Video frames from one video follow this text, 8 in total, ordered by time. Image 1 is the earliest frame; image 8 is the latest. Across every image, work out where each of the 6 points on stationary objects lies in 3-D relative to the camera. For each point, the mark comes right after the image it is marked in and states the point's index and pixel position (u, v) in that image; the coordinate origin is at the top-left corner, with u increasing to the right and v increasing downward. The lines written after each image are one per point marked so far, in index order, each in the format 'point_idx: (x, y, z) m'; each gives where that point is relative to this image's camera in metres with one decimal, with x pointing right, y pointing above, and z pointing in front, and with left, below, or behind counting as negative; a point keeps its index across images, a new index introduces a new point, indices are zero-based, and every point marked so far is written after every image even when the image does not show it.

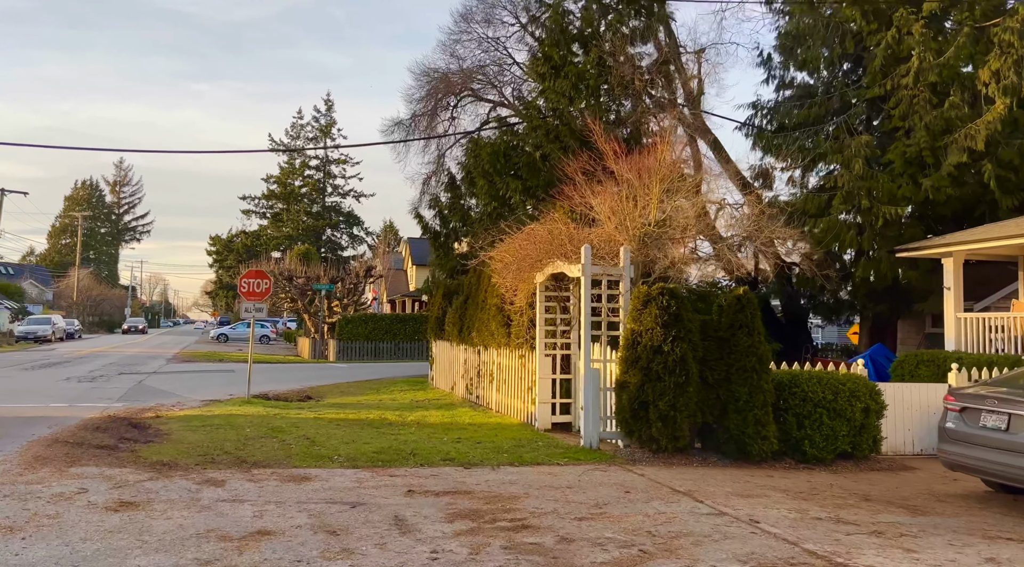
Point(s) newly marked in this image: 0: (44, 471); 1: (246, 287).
0: (-4.3, -1.7, +7.8) m
1: (-5.1, -0.1, +16.2) m
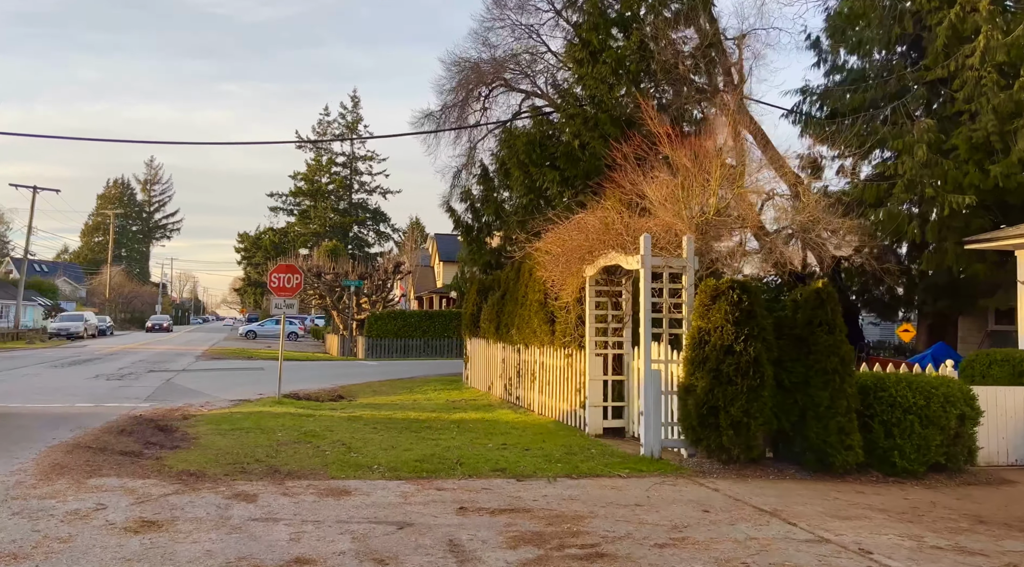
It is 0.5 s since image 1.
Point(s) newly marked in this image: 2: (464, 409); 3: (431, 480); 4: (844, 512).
0: (-3.8, -1.7, +7.2) m
1: (-4.3, 0.0, +15.5) m
2: (-0.8, -2.3, +15.3) m
3: (-0.7, -1.8, +7.8) m
4: (+2.7, -1.8, +6.8) m
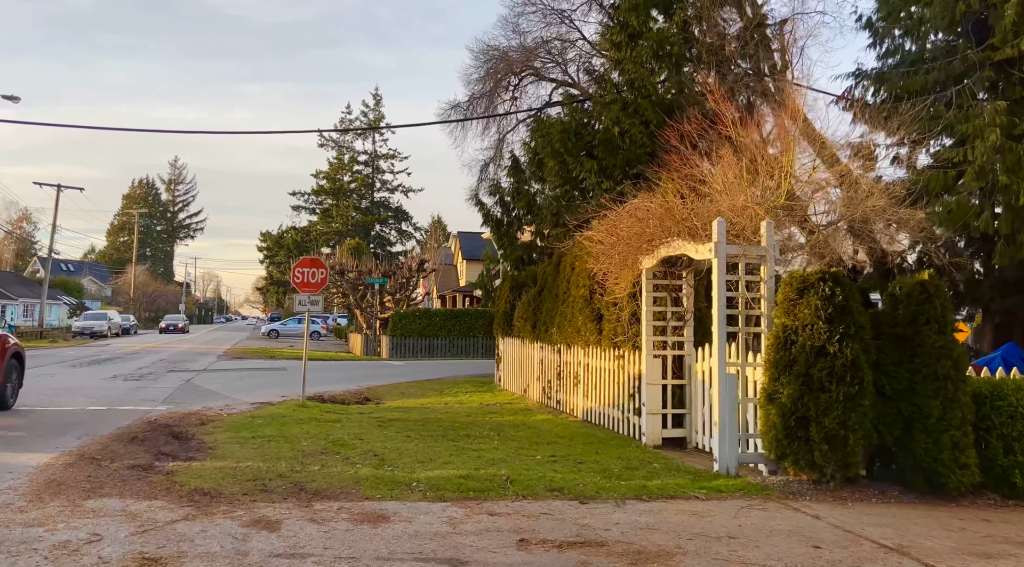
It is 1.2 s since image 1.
0: (-3.3, -1.6, +6.2) m
1: (-3.7, +0.1, +14.6) m
2: (-0.2, -2.2, +14.3) m
3: (-0.3, -1.7, +6.7) m
4: (+3.1, -1.8, +5.7) m
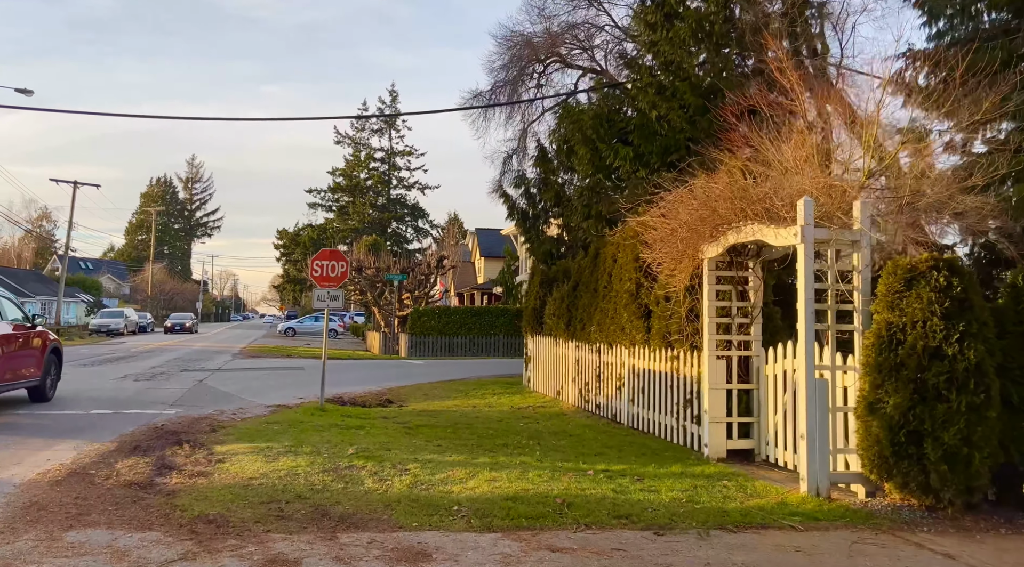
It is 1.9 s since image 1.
0: (-2.9, -1.5, +5.1) m
1: (-3.1, +0.2, +13.5) m
2: (+0.4, -2.1, +13.2) m
3: (+0.2, -1.7, +5.7) m
4: (+3.5, -1.7, +4.5) m
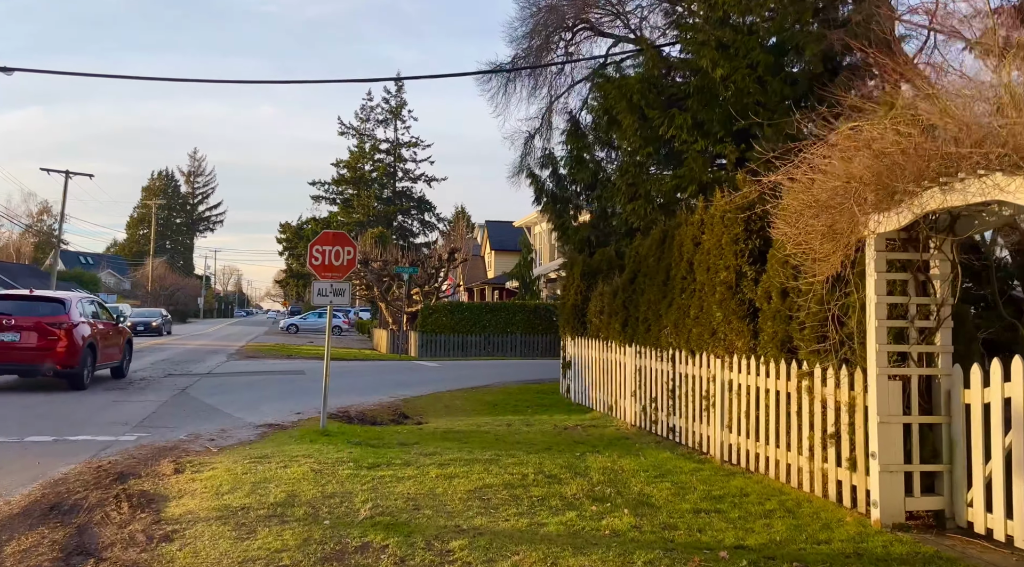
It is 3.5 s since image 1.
0: (-2.4, -1.5, +2.4) m
1: (-2.5, +0.3, +10.8) m
2: (+1.0, -2.0, +10.5) m
3: (+0.7, -1.6, +2.9) m
4: (+4.1, -1.6, +1.8) m
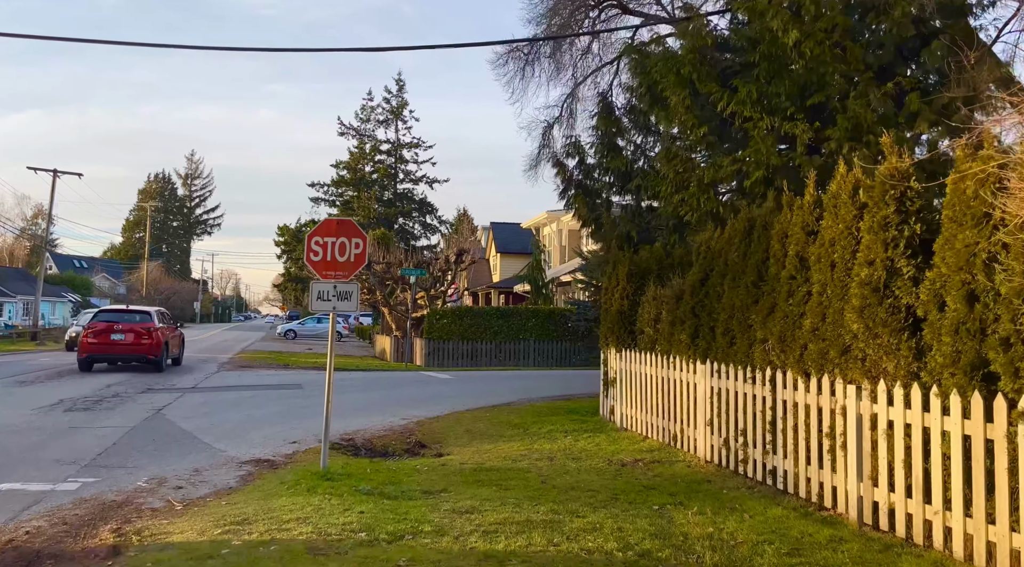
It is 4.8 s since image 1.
0: (-1.8, -1.5, +0.2) m
1: (-2.0, +0.3, +8.6) m
2: (+1.5, -2.0, +8.2) m
3: (+1.3, -1.6, +0.7) m
4: (+4.6, -1.6, -0.5) m
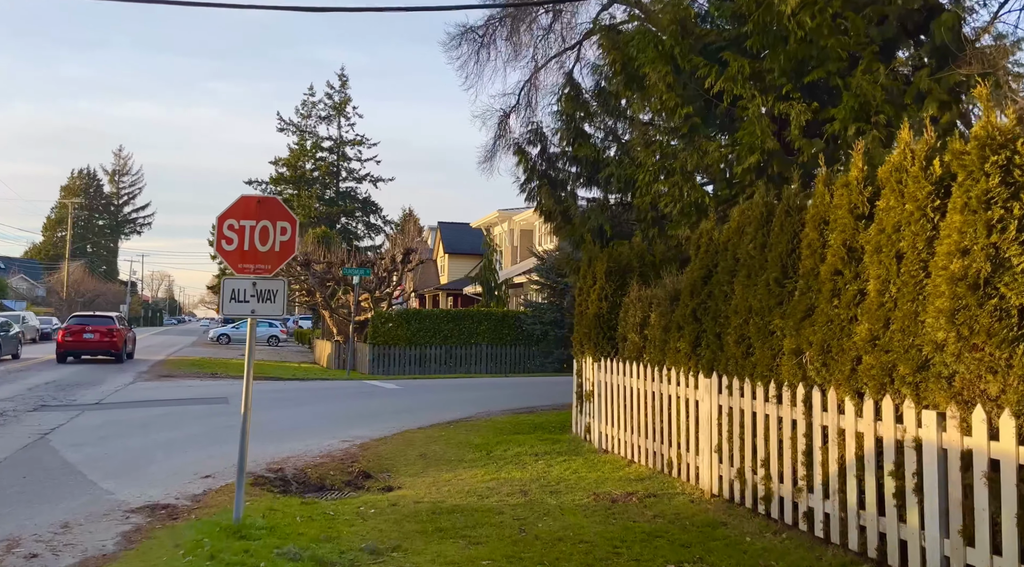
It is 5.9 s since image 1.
0: (-1.5, -1.4, -1.7) m
1: (-2.2, +0.3, +6.7) m
2: (+1.3, -2.0, +6.5) m
3: (+1.5, -1.5, -1.0) m
4: (+5.0, -1.5, -1.9) m
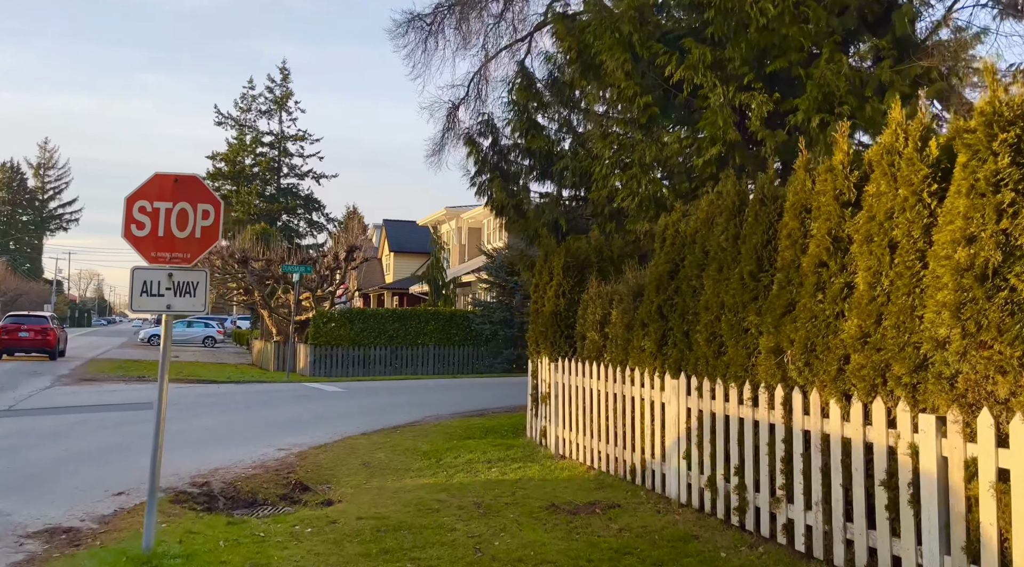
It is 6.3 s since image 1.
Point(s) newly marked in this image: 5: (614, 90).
0: (-1.3, -1.3, -2.4) m
1: (-2.5, +0.4, +5.9) m
2: (+1.0, -1.9, +6.0) m
3: (+1.7, -1.5, -1.5) m
4: (+5.2, -1.5, -2.2) m
5: (+1.5, +2.8, +12.2) m
